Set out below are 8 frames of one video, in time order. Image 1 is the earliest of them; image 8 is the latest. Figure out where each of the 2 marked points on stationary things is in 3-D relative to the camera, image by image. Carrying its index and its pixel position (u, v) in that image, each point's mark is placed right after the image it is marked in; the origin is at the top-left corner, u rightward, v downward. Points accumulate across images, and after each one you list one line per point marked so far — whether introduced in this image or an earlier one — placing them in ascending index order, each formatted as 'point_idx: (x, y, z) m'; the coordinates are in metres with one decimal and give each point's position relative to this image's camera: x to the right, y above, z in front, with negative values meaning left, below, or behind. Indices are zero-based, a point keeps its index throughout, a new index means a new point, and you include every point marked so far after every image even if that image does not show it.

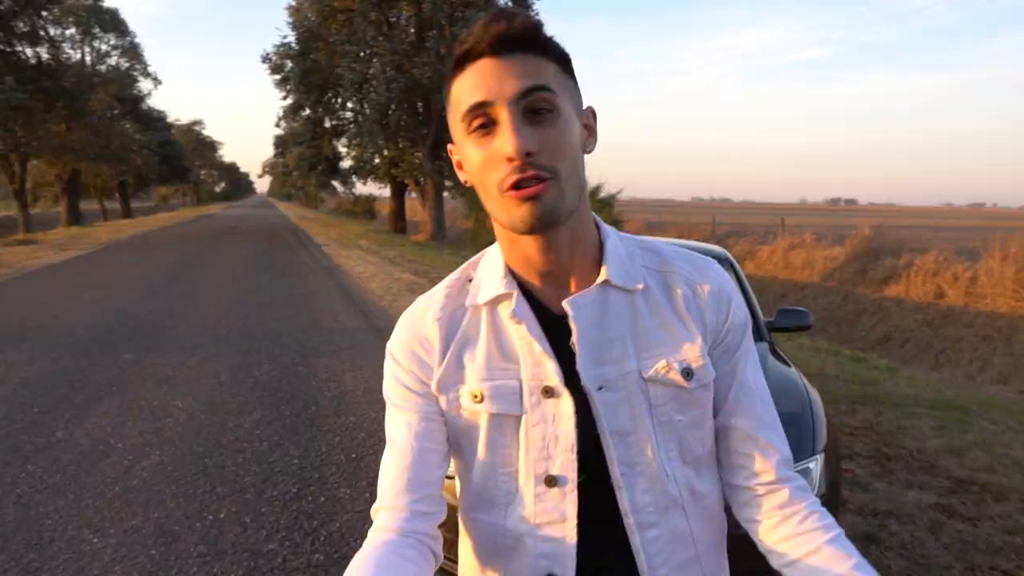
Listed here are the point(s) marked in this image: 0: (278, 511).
0: (-1.3, -1.2, +4.2) m
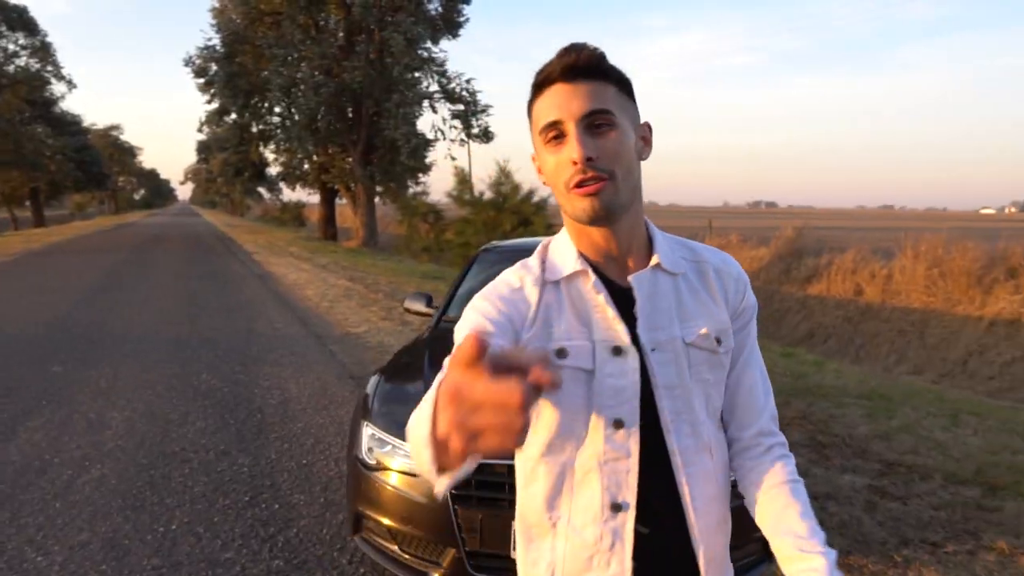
0: (-1.5, -1.2, +4.1) m
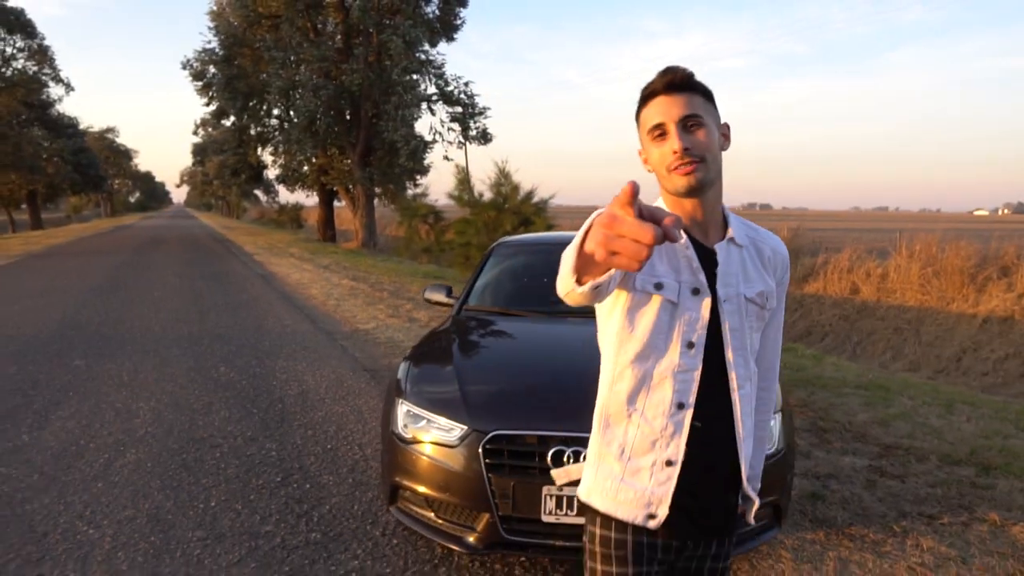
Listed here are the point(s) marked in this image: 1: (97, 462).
0: (-1.4, -1.2, +4.4) m
1: (-2.7, -1.1, +5.0) m
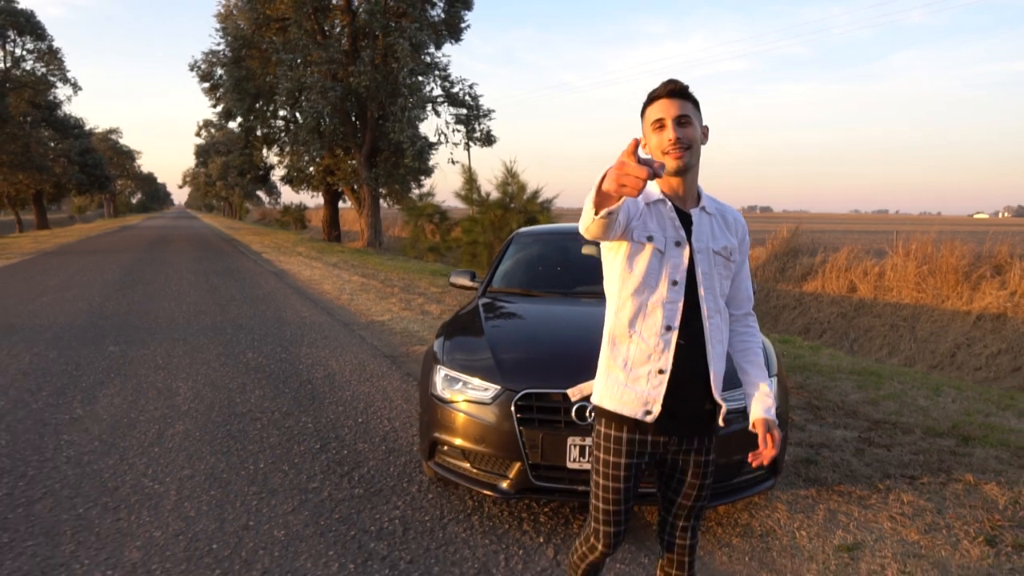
0: (-1.3, -1.1, +4.8) m
1: (-2.5, -1.0, +5.4) m
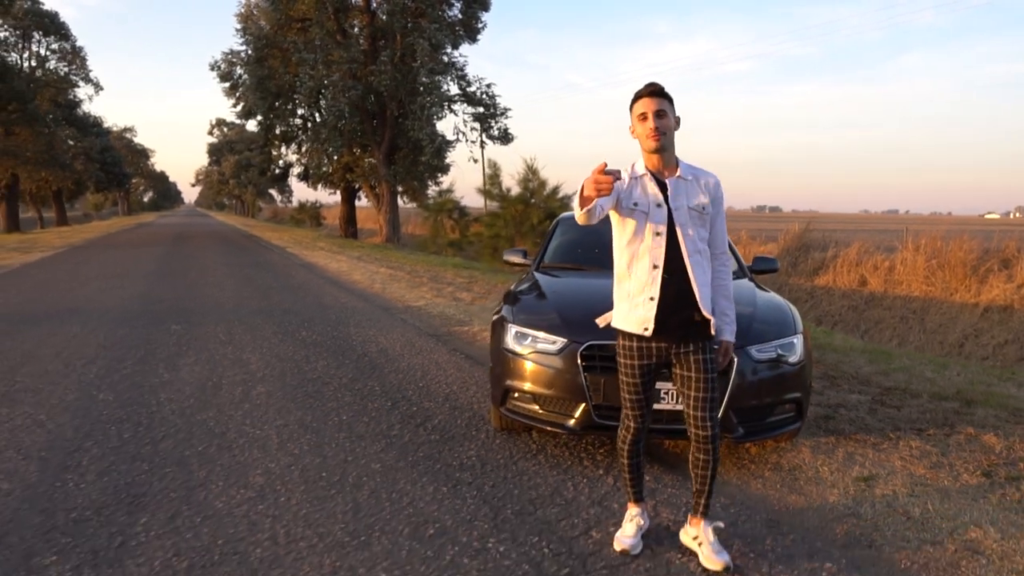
0: (-0.9, -0.9, +5.4) m
1: (-2.2, -0.8, +6.0) m
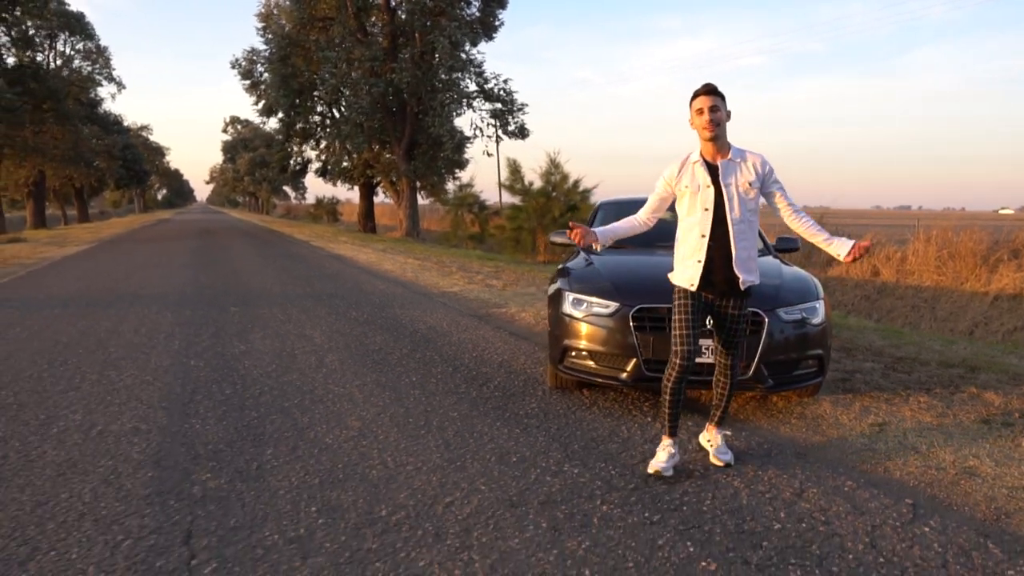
0: (-0.5, -0.7, +6.1) m
1: (-1.8, -0.6, +6.7) m
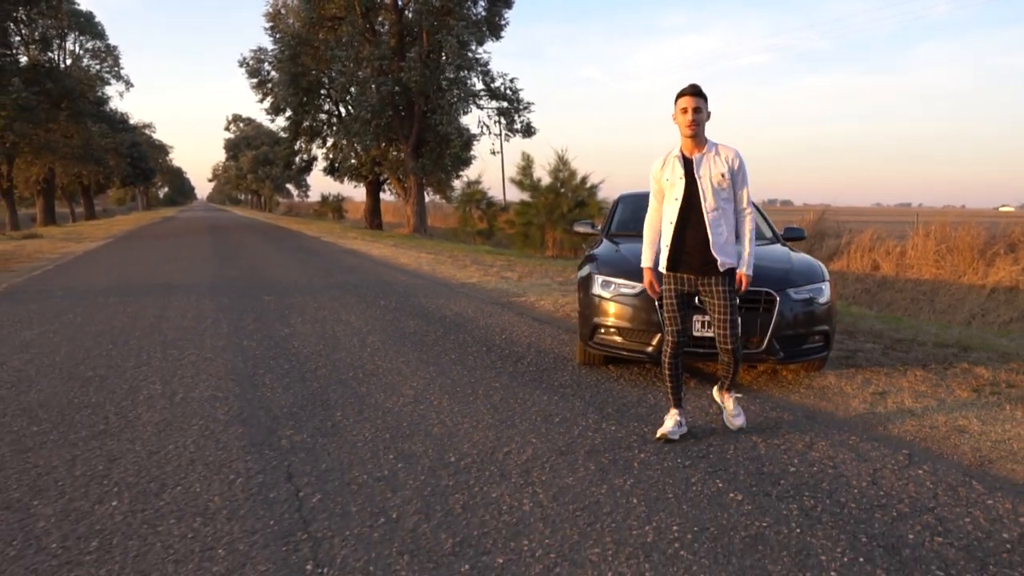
0: (-0.2, -0.6, +6.6) m
1: (-1.5, -0.5, +7.3) m
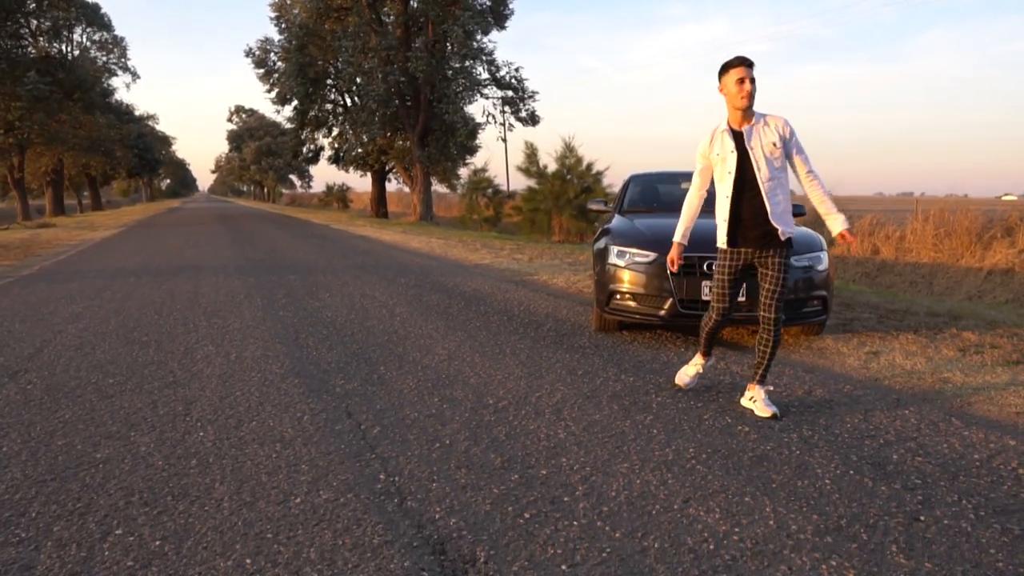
0: (0.0, -0.3, +7.1) m
1: (-1.3, -0.2, +7.8) m
